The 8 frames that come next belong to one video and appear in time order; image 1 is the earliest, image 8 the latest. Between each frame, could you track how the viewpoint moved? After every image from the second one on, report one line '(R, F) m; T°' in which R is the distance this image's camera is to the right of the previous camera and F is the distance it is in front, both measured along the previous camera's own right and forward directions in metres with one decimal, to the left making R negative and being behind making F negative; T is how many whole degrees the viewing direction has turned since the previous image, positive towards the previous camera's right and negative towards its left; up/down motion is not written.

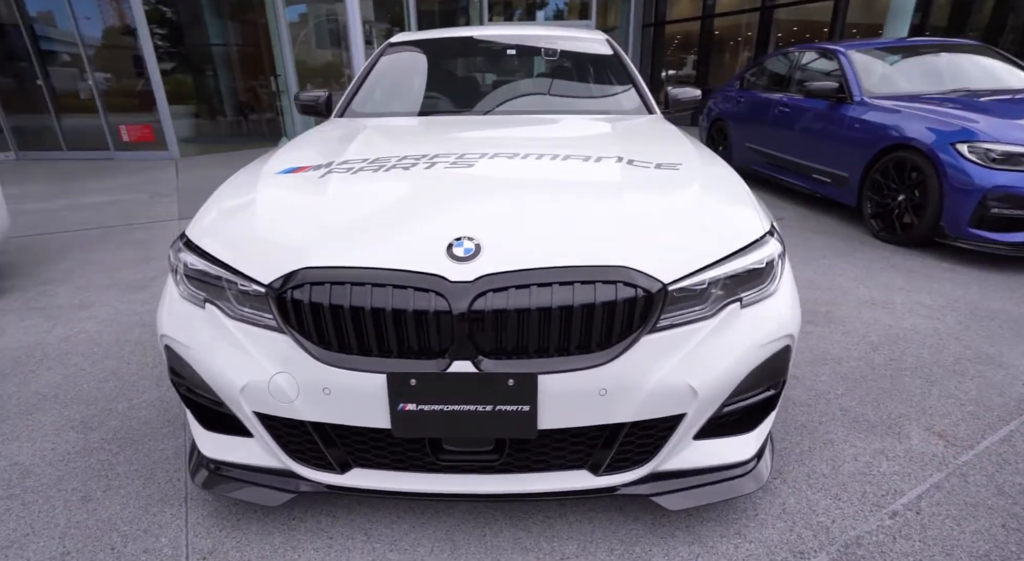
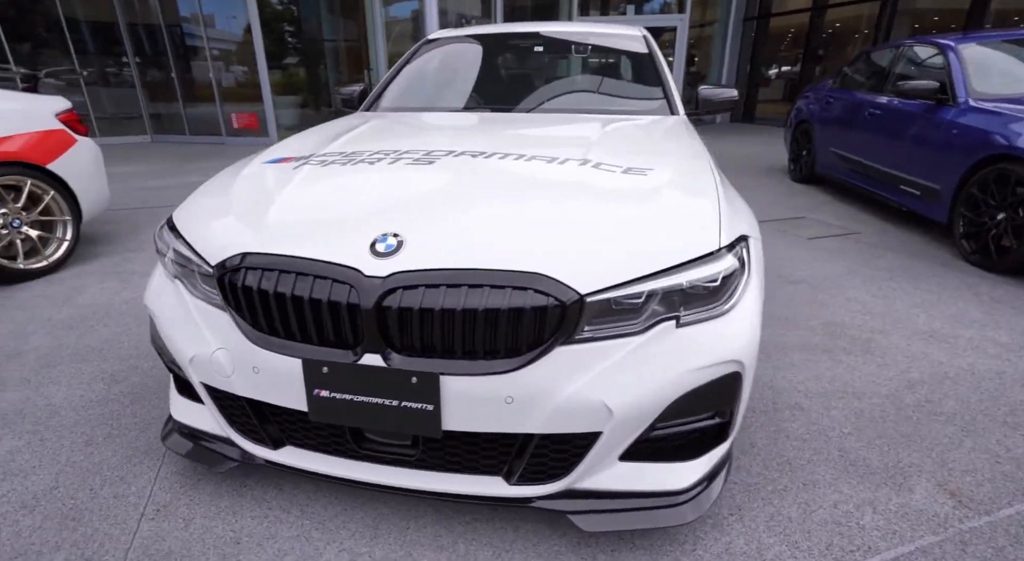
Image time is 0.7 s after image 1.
(+0.4, +0.1) m; -10°
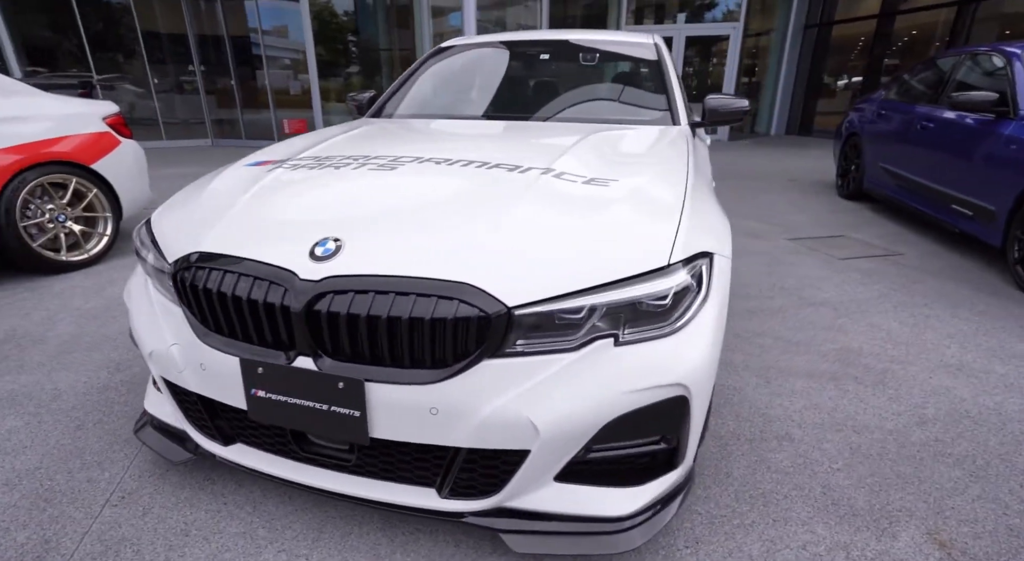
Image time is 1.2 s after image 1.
(+0.3, 0.0) m; -5°
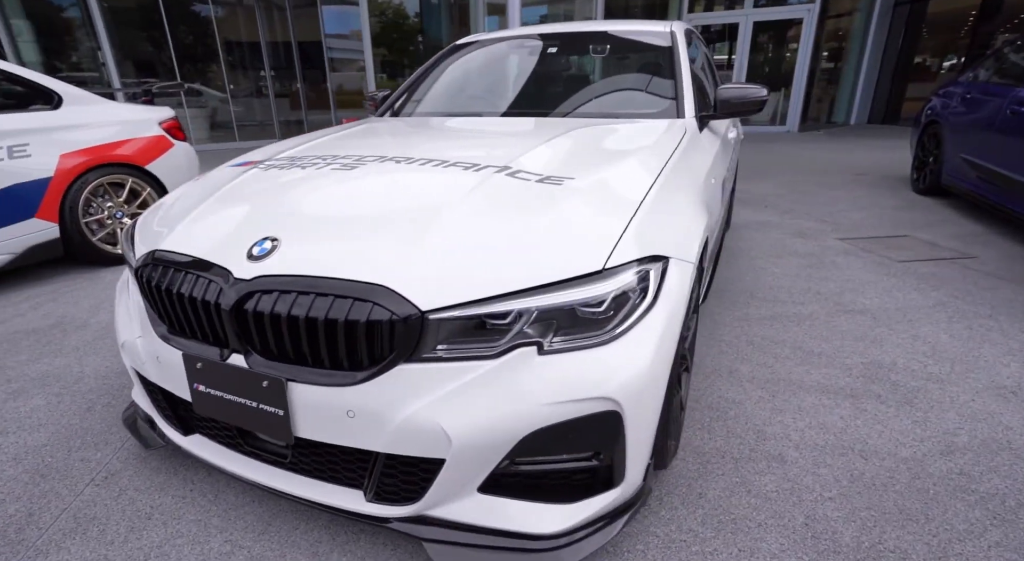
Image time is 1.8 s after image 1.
(+0.4, +0.1) m; -7°
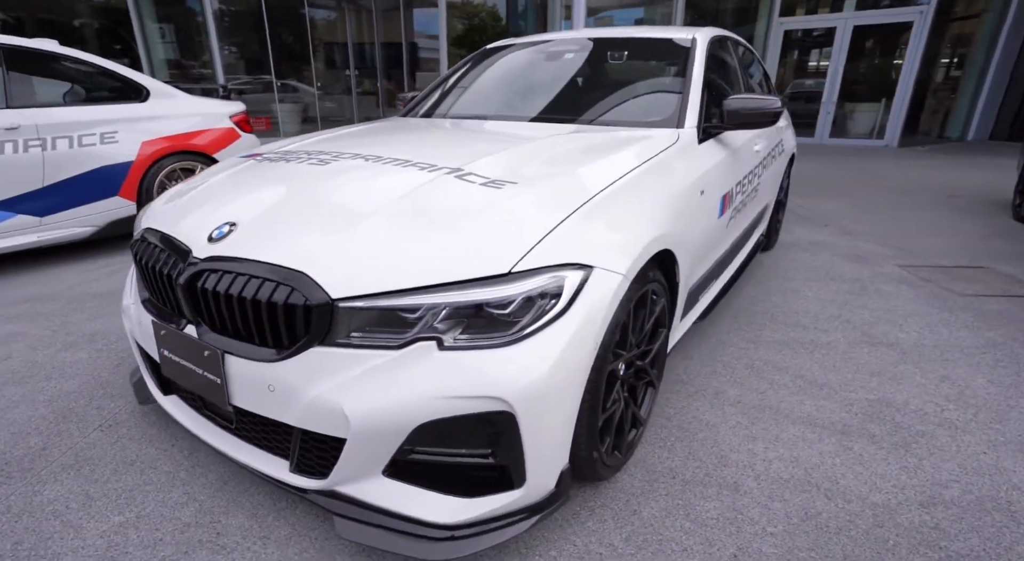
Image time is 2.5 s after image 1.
(+0.4, 0.0) m; -8°
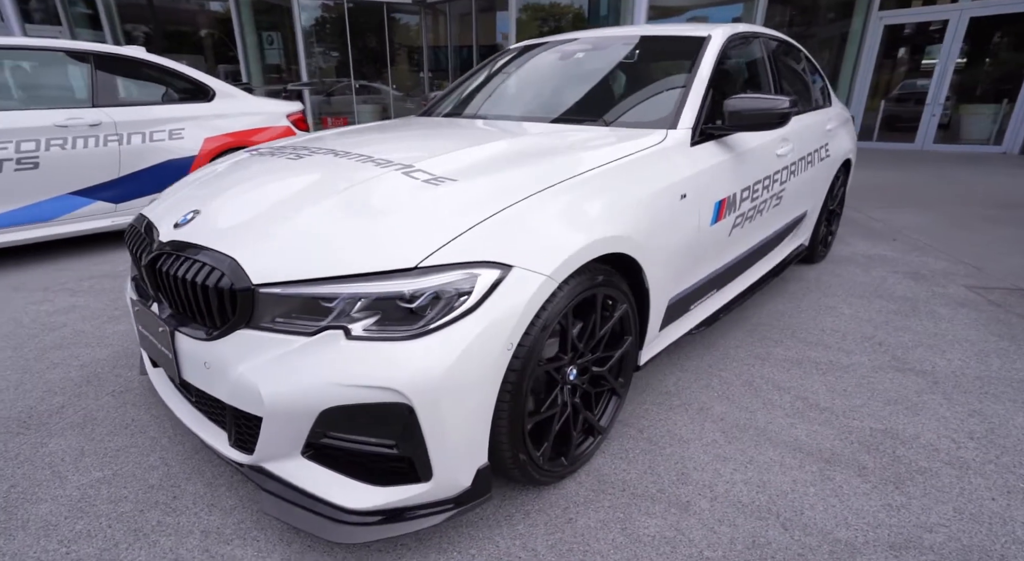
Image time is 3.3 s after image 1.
(+0.4, 0.0) m; -8°
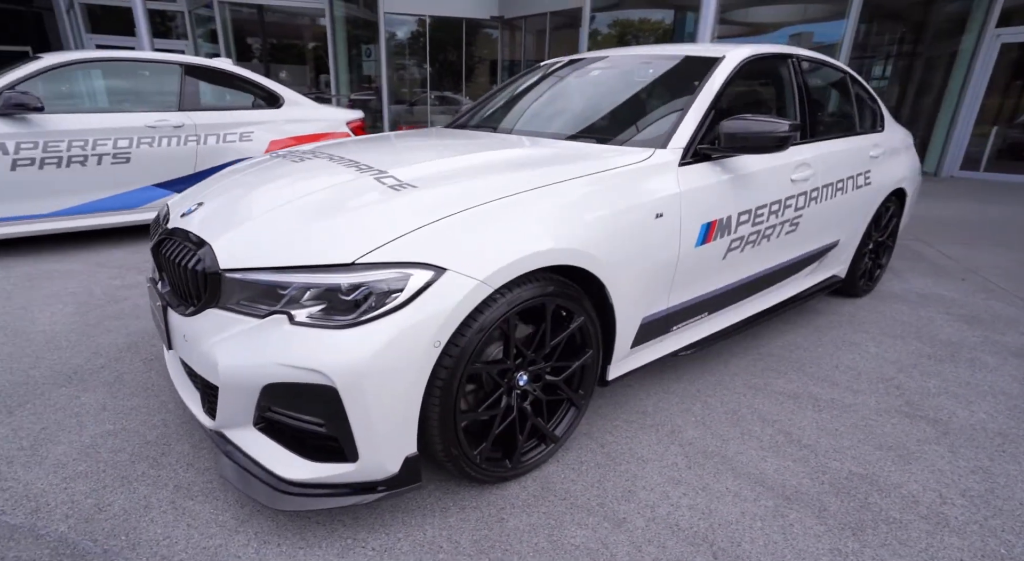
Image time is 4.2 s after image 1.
(+0.4, -0.1) m; -8°
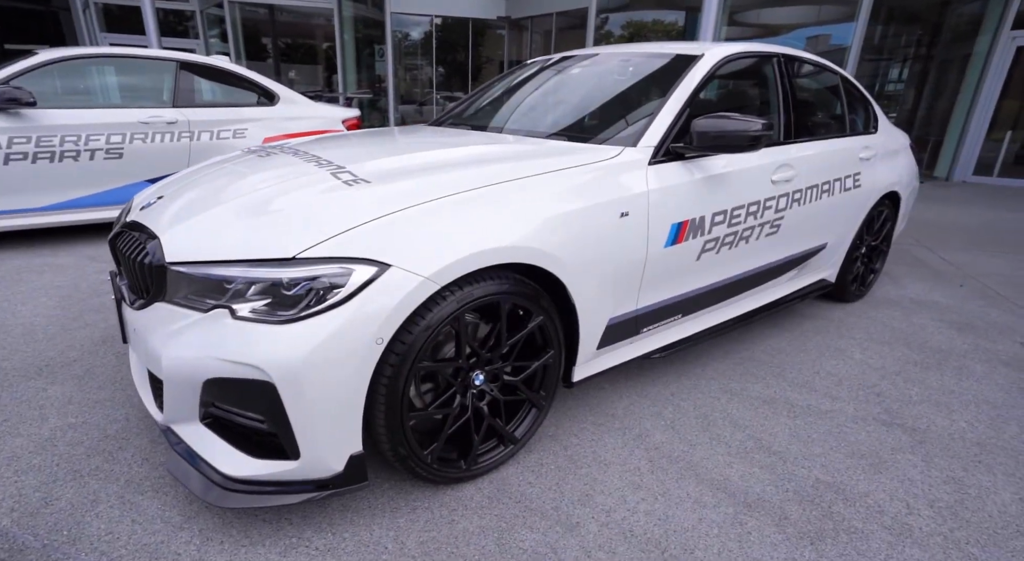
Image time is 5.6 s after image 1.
(+0.2, 0.0) m; -1°
